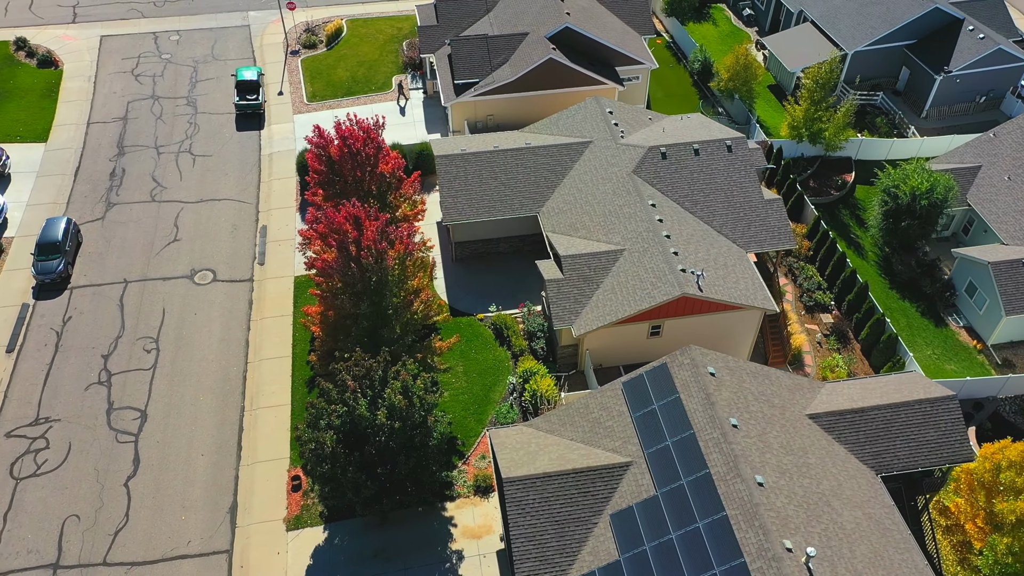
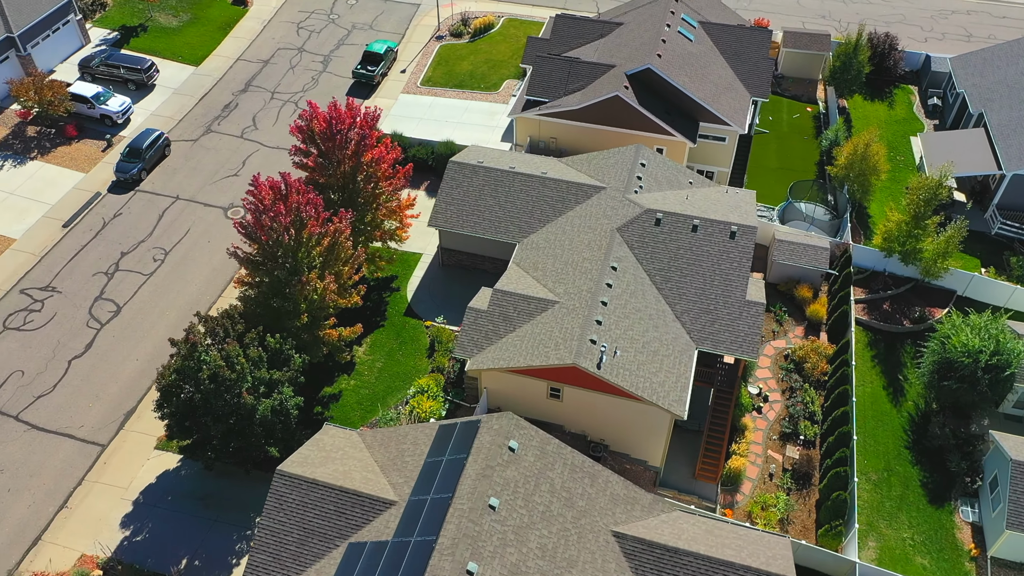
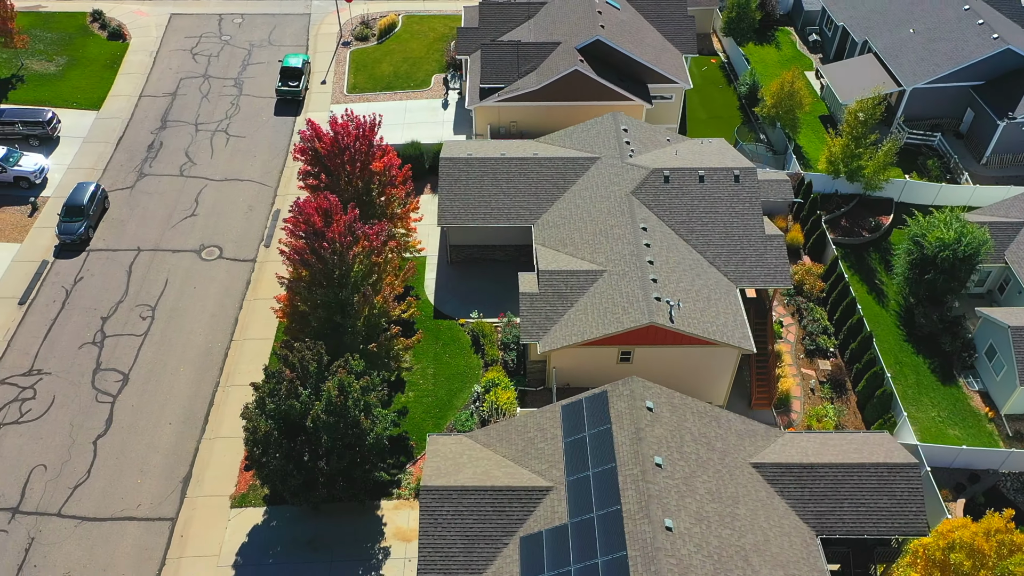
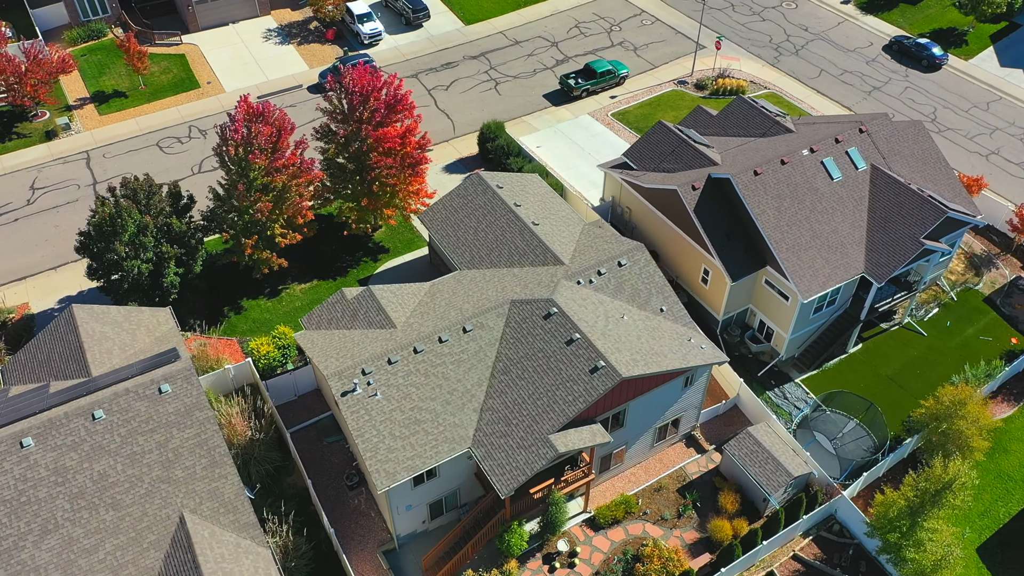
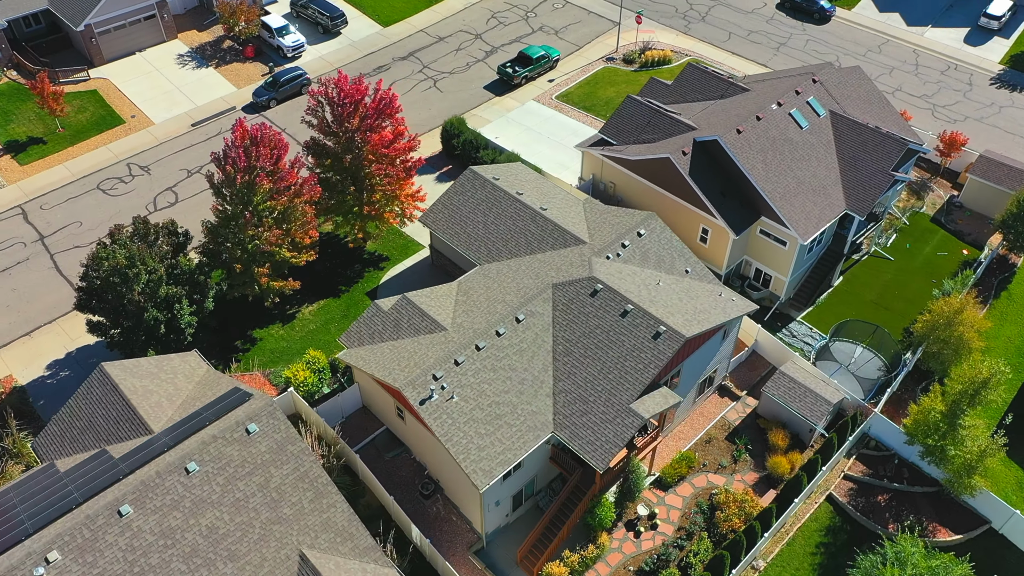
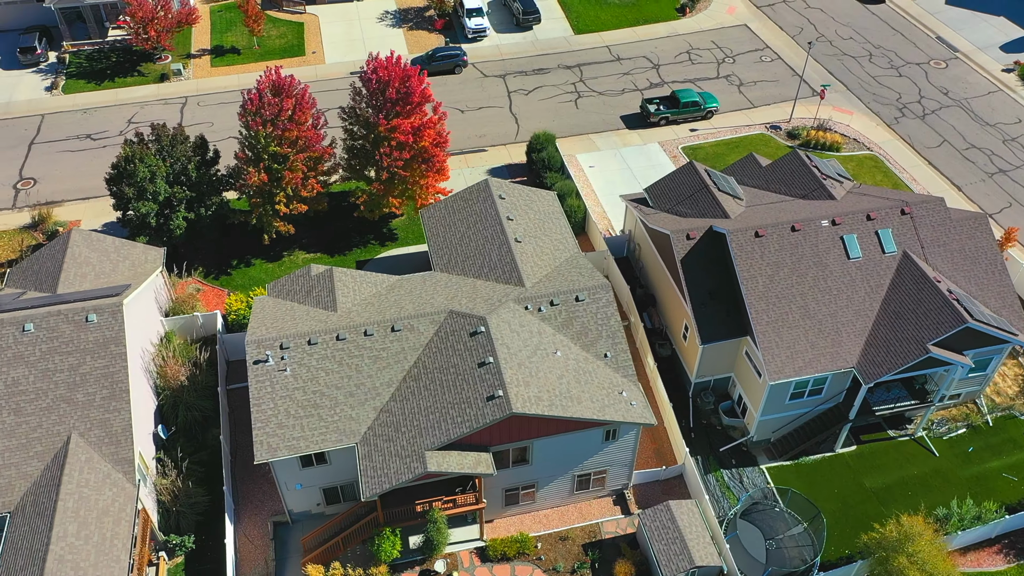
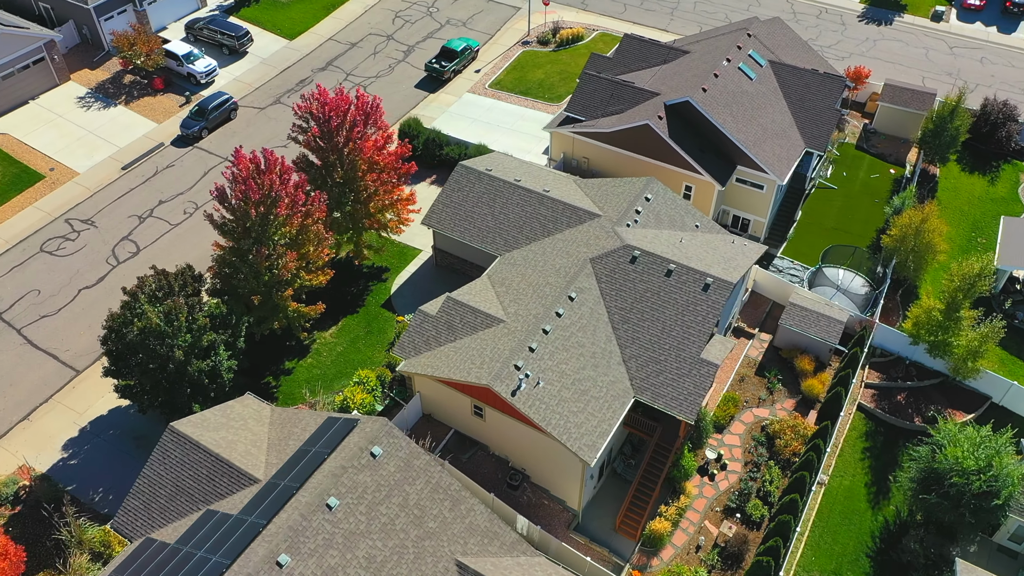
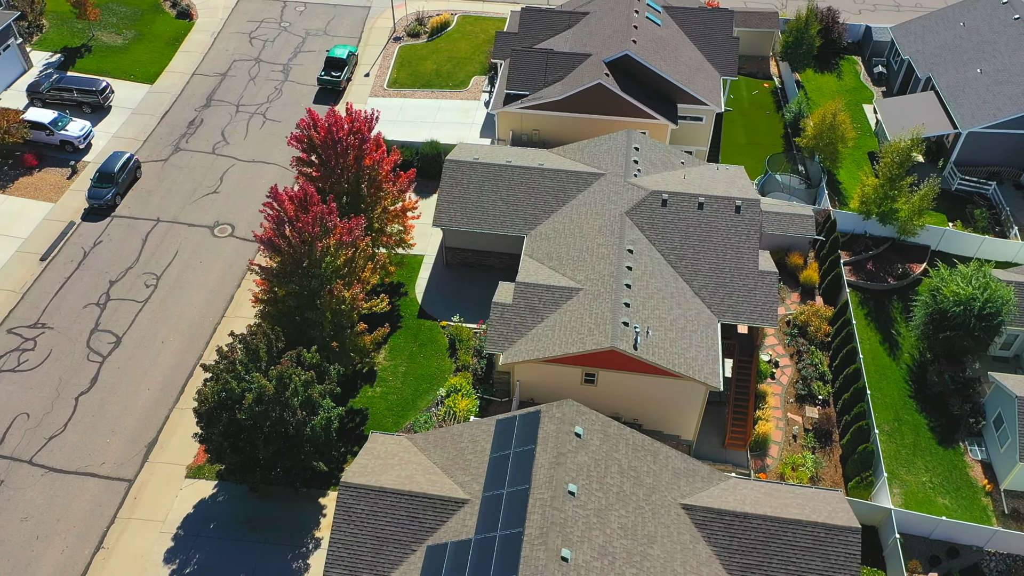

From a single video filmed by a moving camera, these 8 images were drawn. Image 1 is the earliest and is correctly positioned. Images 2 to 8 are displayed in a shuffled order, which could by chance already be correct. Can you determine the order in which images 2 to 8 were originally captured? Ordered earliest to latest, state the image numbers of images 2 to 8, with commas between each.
3, 8, 2, 7, 5, 4, 6
